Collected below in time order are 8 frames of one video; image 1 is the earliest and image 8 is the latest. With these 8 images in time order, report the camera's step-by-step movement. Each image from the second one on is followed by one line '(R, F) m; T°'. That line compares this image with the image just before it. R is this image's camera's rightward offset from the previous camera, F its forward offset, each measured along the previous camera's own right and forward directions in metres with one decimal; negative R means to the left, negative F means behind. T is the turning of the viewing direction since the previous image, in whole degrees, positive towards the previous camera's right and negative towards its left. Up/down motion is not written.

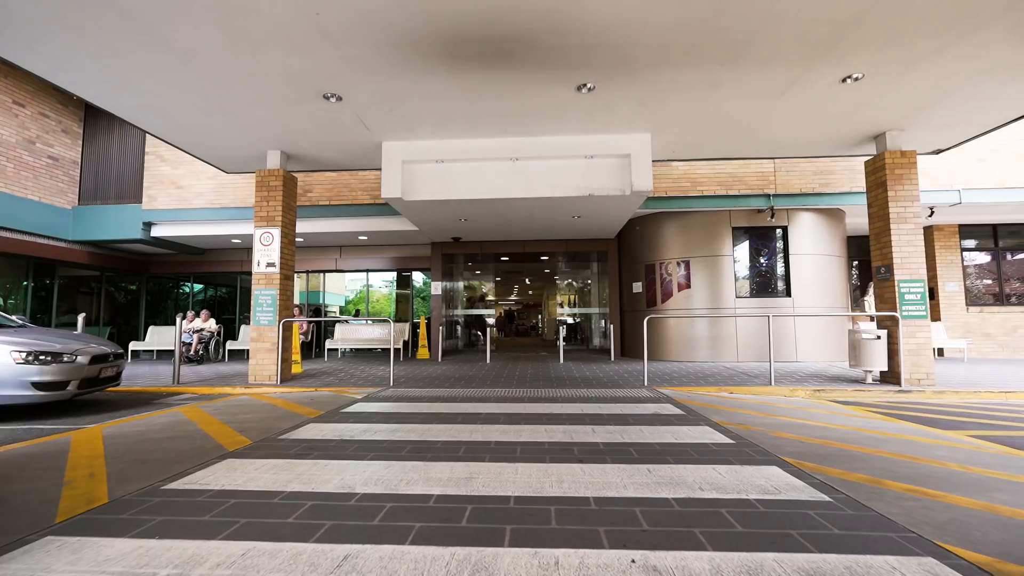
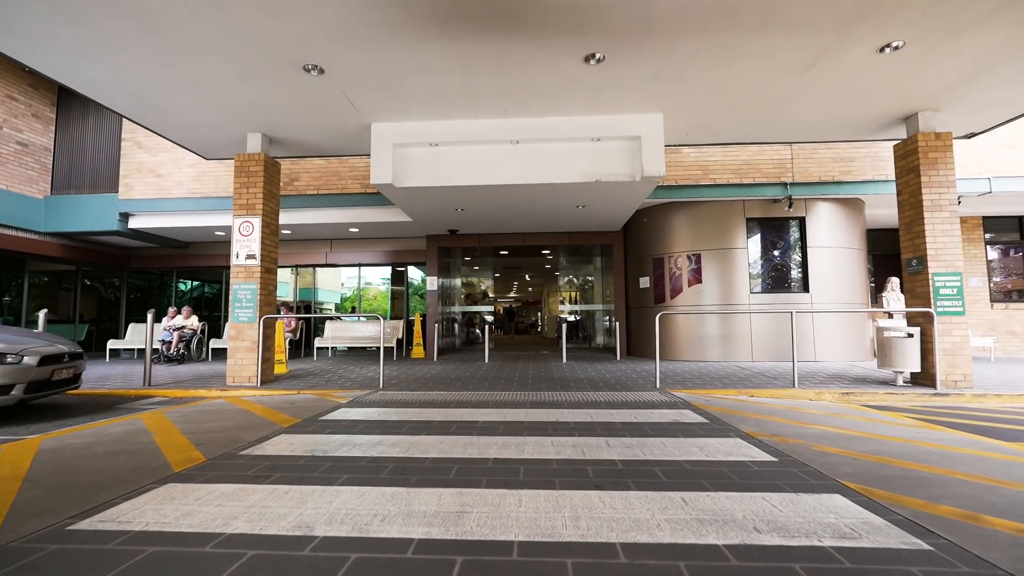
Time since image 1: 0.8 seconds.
(0.0, +0.6) m; 0°
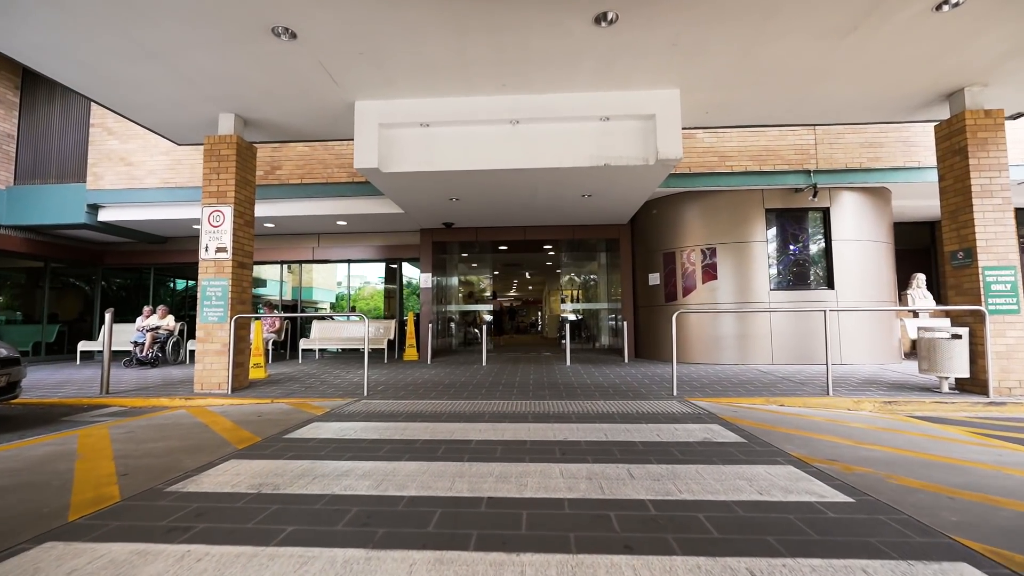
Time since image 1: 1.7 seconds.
(0.0, +0.7) m; 0°
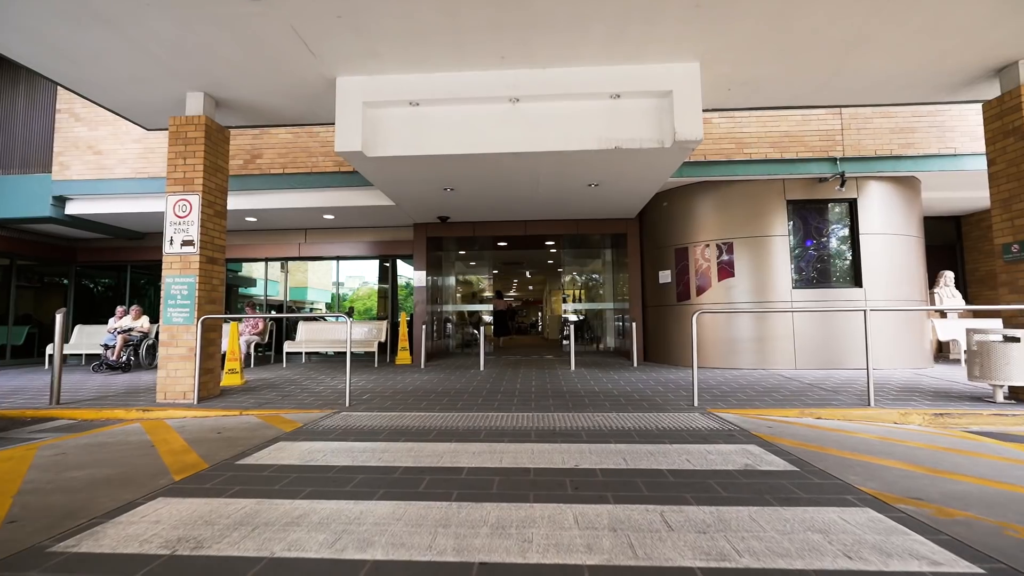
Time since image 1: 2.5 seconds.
(0.0, +0.7) m; 0°
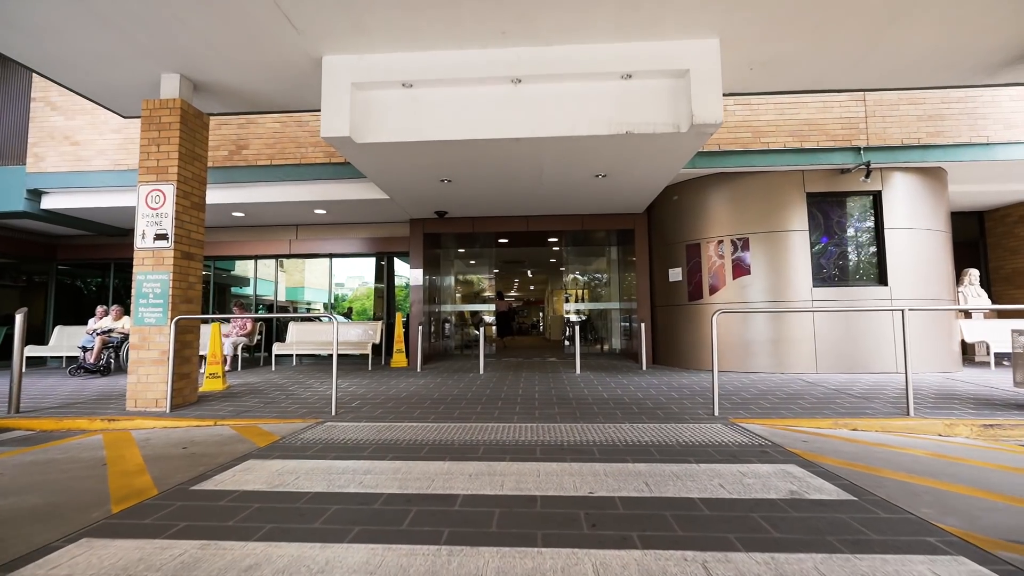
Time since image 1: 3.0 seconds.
(0.0, +0.5) m; 0°
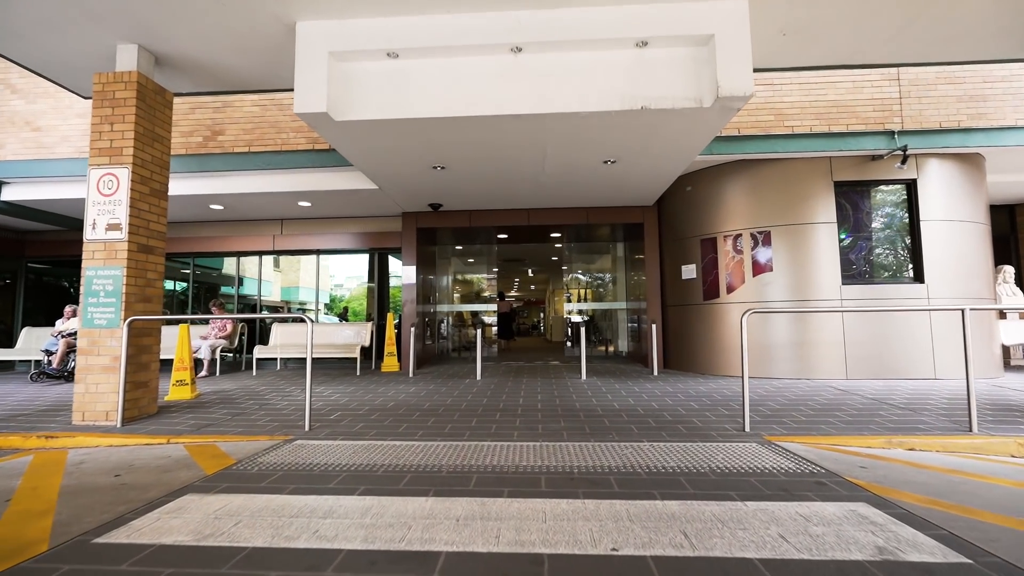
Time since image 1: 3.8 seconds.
(0.0, +0.7) m; 0°
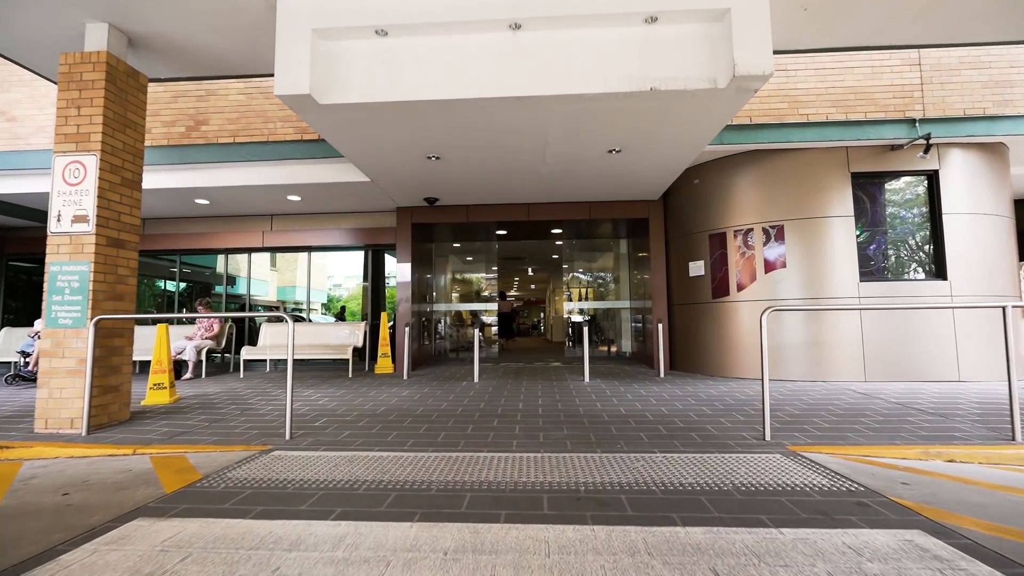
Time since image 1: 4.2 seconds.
(0.0, +0.4) m; 0°
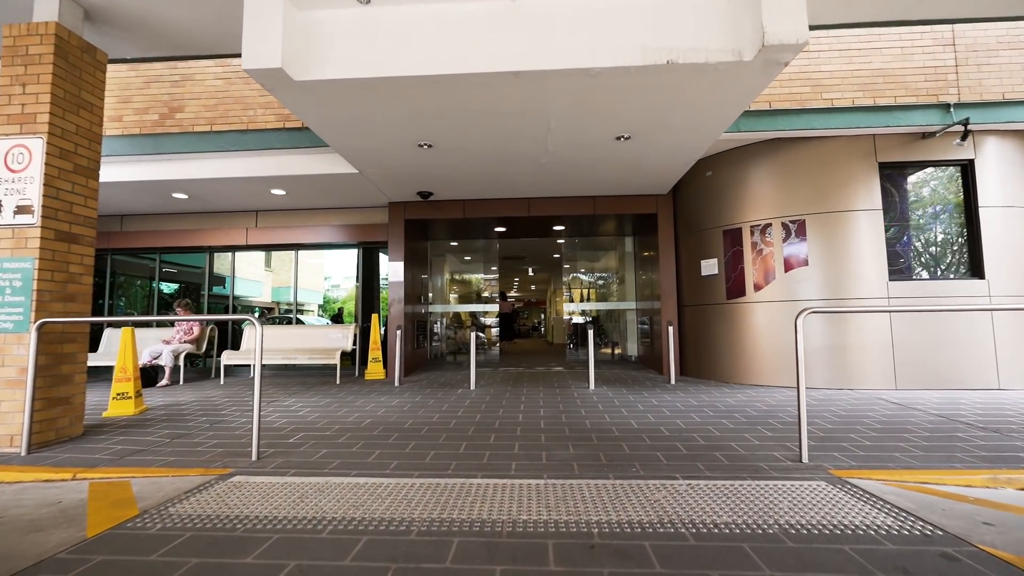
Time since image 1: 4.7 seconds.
(0.0, +0.5) m; 0°
